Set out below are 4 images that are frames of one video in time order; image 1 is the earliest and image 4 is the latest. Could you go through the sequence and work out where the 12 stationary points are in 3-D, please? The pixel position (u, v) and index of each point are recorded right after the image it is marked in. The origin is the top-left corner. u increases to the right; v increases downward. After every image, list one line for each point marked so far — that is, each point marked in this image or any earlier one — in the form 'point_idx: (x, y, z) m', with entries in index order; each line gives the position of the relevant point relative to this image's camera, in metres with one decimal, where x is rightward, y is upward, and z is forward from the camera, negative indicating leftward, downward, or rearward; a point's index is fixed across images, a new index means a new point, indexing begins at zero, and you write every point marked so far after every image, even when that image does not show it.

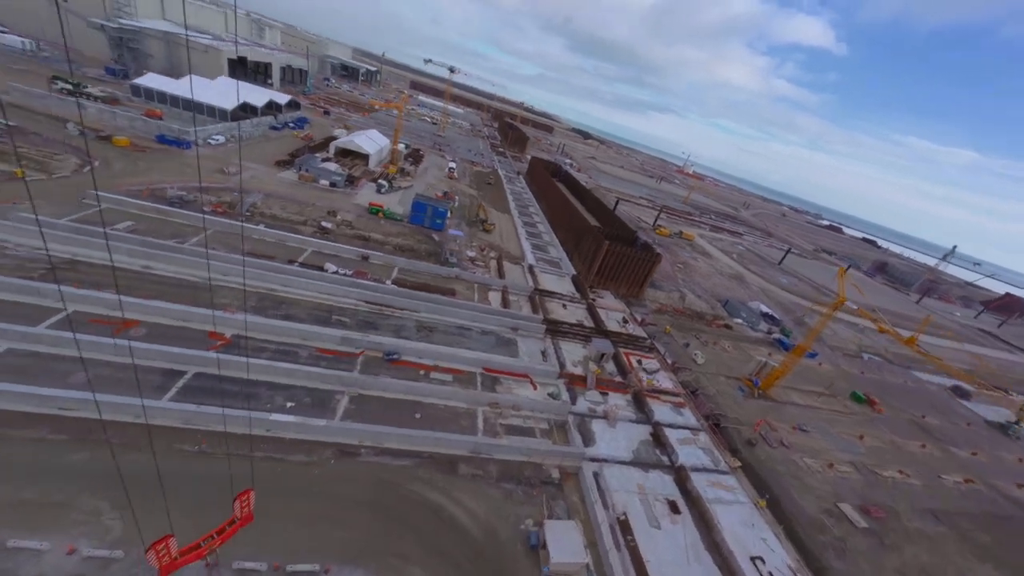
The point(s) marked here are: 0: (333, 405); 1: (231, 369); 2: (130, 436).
0: (-8.5, -5.6, +17.3) m
1: (-13.4, -3.9, +17.3) m
2: (-14.6, -5.6, +13.8) m
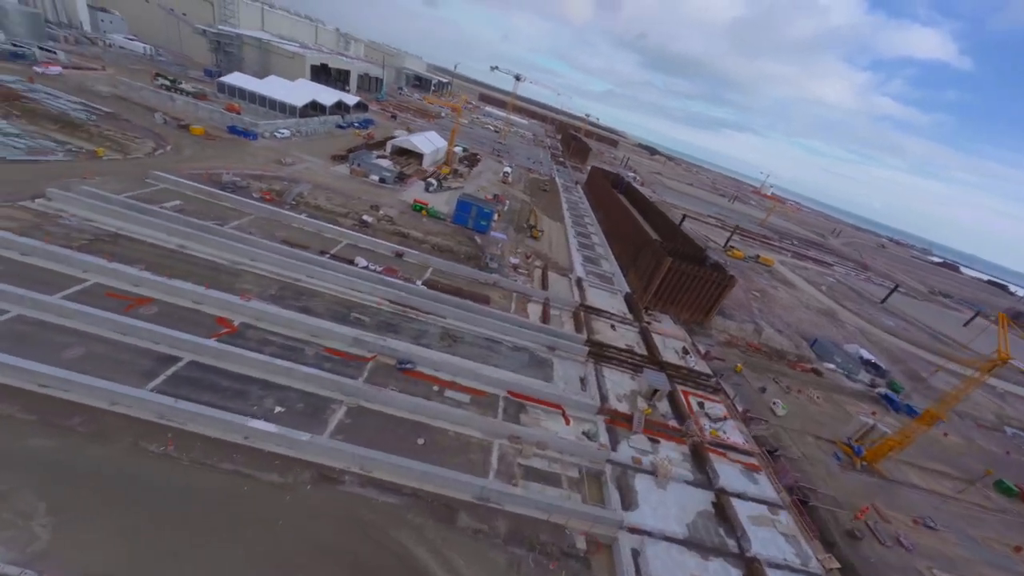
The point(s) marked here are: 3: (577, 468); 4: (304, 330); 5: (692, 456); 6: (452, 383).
0: (-7.6, -5.2, +14.9) m
1: (-12.3, -3.2, +15.7) m
2: (-14.1, -4.7, +12.3) m
3: (+2.9, -8.1, +16.4) m
4: (-10.5, -2.1, +18.5) m
5: (+9.2, -8.6, +18.7) m
6: (-3.0, -4.8, +18.4) m
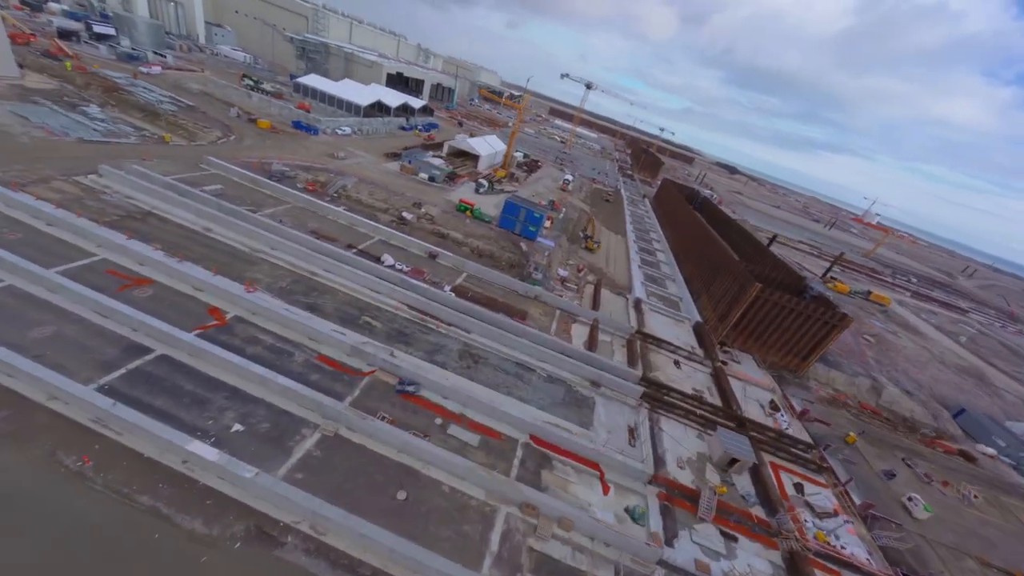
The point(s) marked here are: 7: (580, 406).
0: (-7.1, -5.1, +11.8) m
1: (-11.4, -2.6, +13.3) m
2: (-13.8, -3.8, +10.3) m
3: (+3.2, -8.8, +11.5) m
4: (-9.2, -1.9, +15.9) m
5: (+9.7, -10.0, +12.8) m
6: (-2.1, -5.2, +14.6) m
7: (+3.3, -5.6, +17.2) m
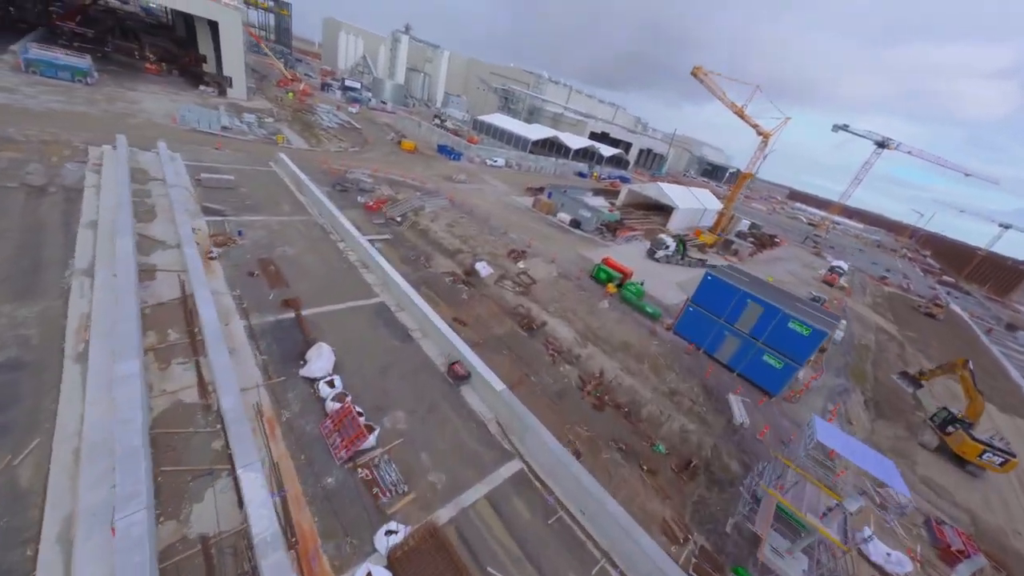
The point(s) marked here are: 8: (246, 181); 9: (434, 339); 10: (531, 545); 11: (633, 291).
0: (-10.7, -5.7, -2.6) m
1: (-13.1, -3.0, +1.1) m
2: (-16.8, -3.0, -0.6) m
3: (-2.9, -11.0, -8.3) m
4: (-9.8, -3.2, +2.4) m
5: (+2.9, -13.6, -10.4) m
6: (-5.2, -7.4, -2.6) m
7: (+0.5, -9.3, -2.9) m
8: (-13.0, +5.3, +17.8) m
9: (-2.1, -1.4, +10.4) m
10: (+0.4, -4.5, +6.4) m
11: (+5.0, -0.4, +14.6) m
